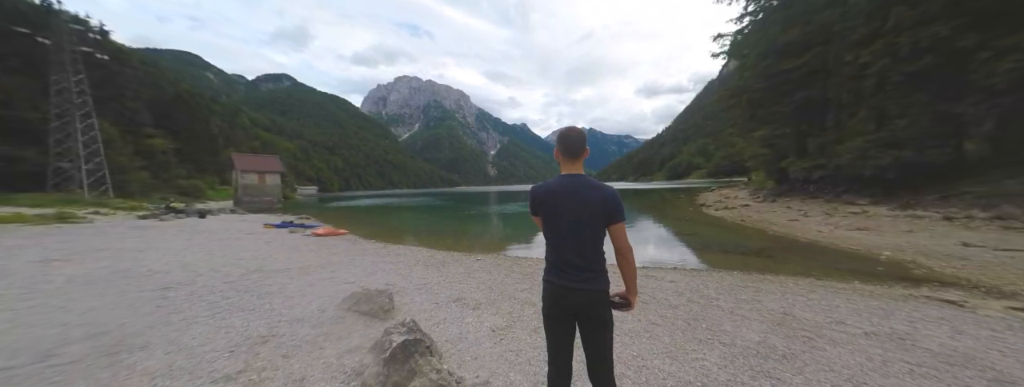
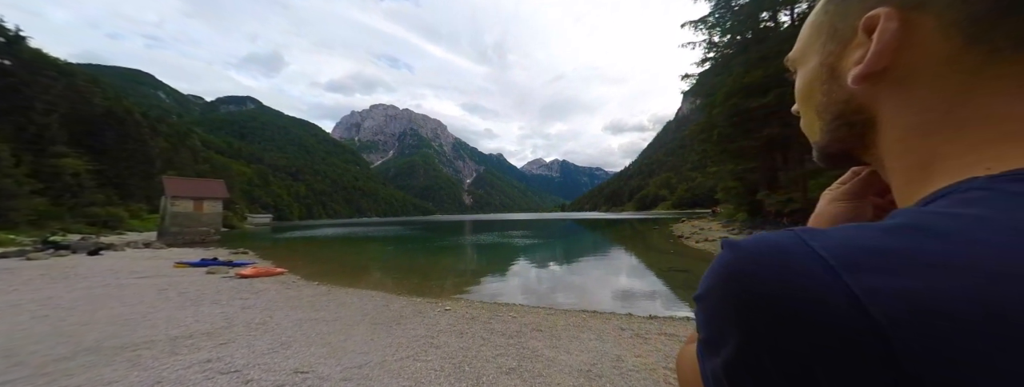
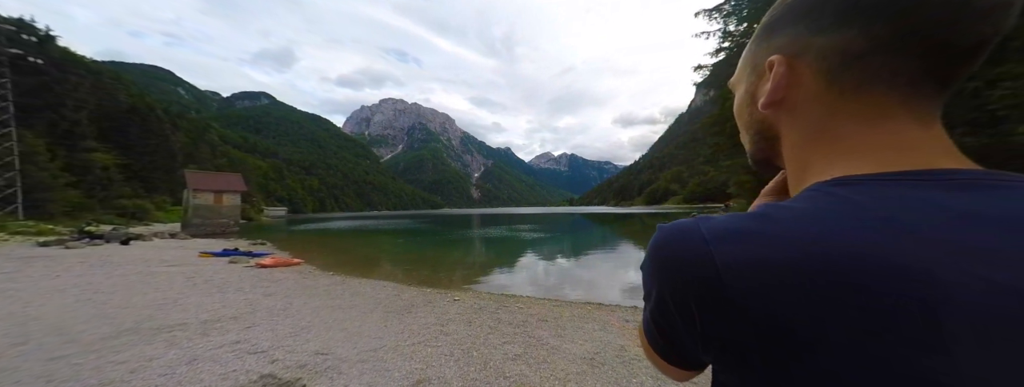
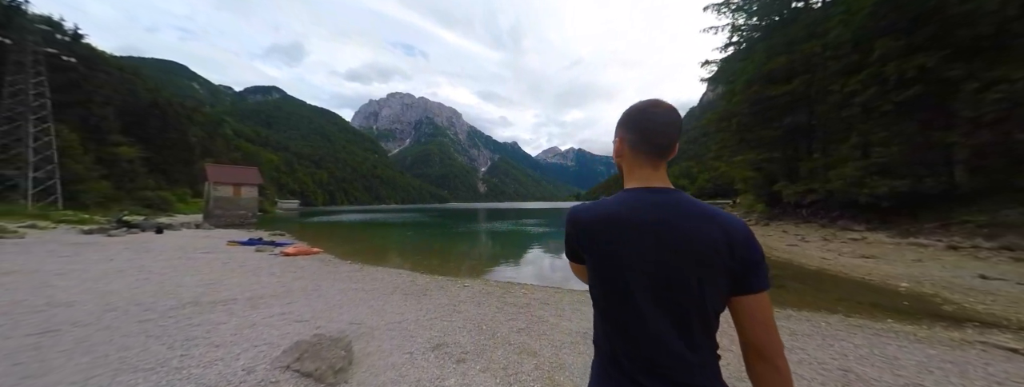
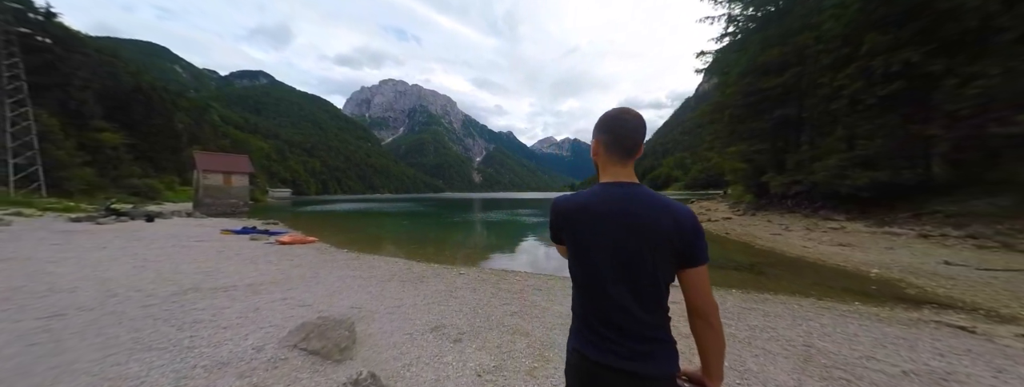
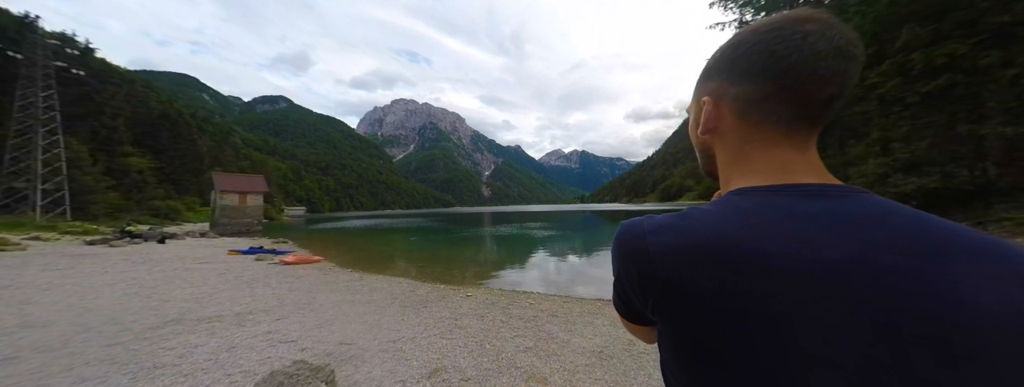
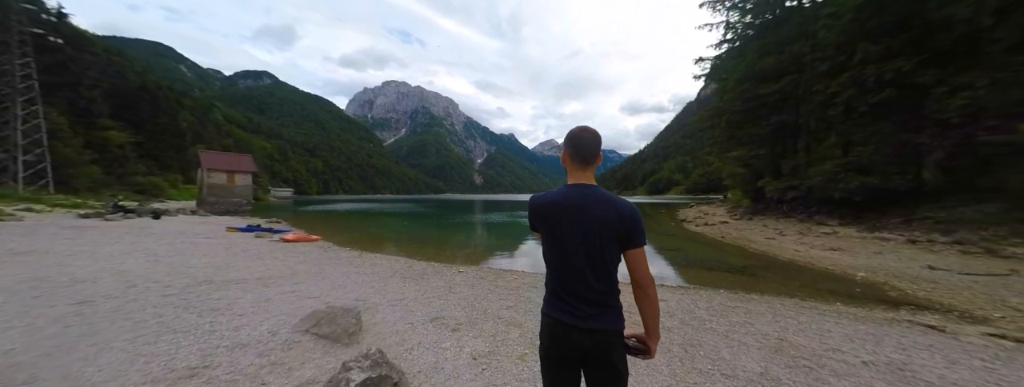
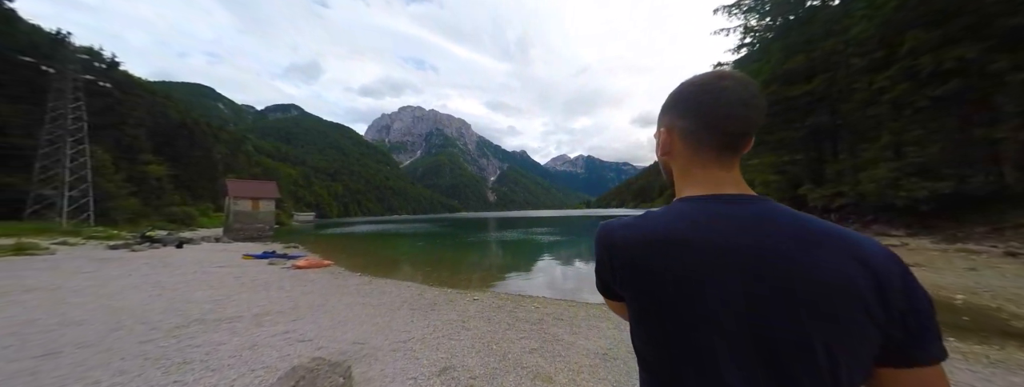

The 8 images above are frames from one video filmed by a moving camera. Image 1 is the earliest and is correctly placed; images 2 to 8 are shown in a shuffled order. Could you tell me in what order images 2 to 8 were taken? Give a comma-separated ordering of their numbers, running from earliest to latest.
7, 5, 4, 8, 6, 3, 2
